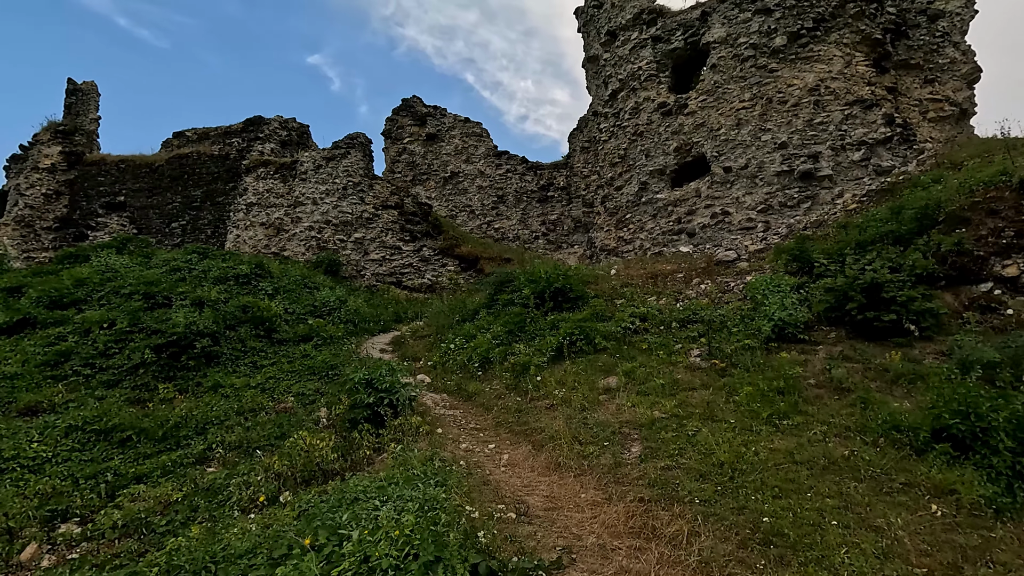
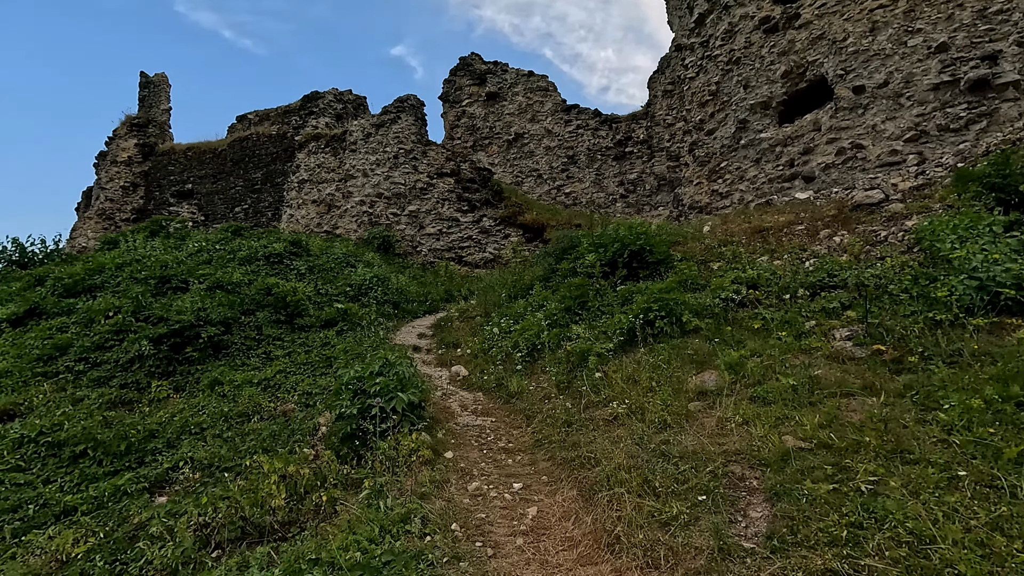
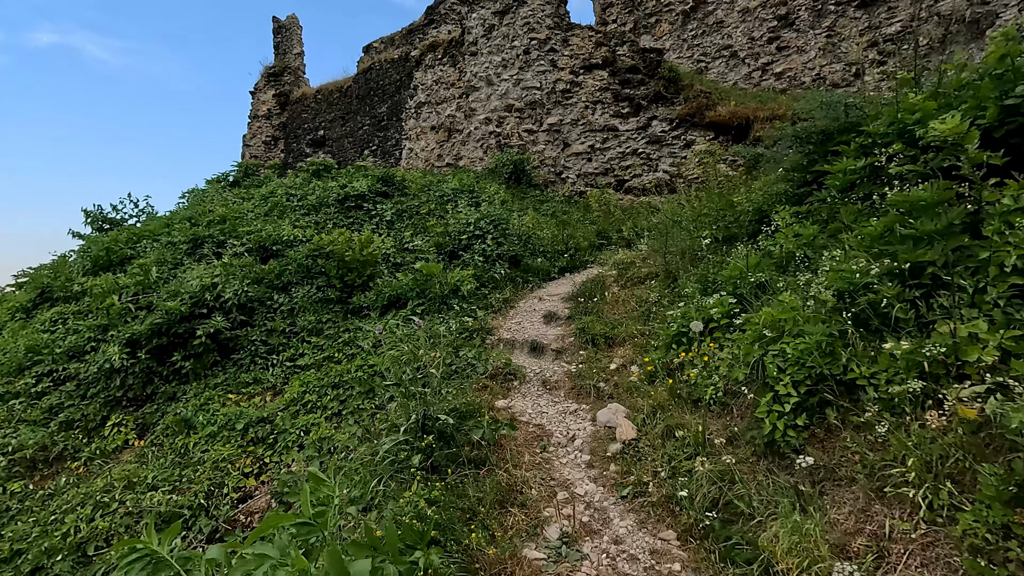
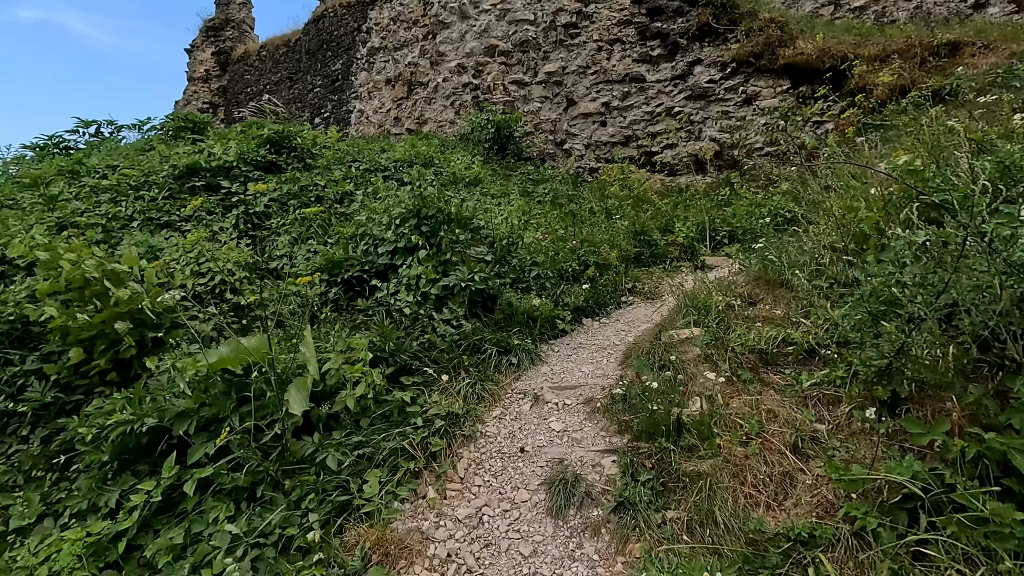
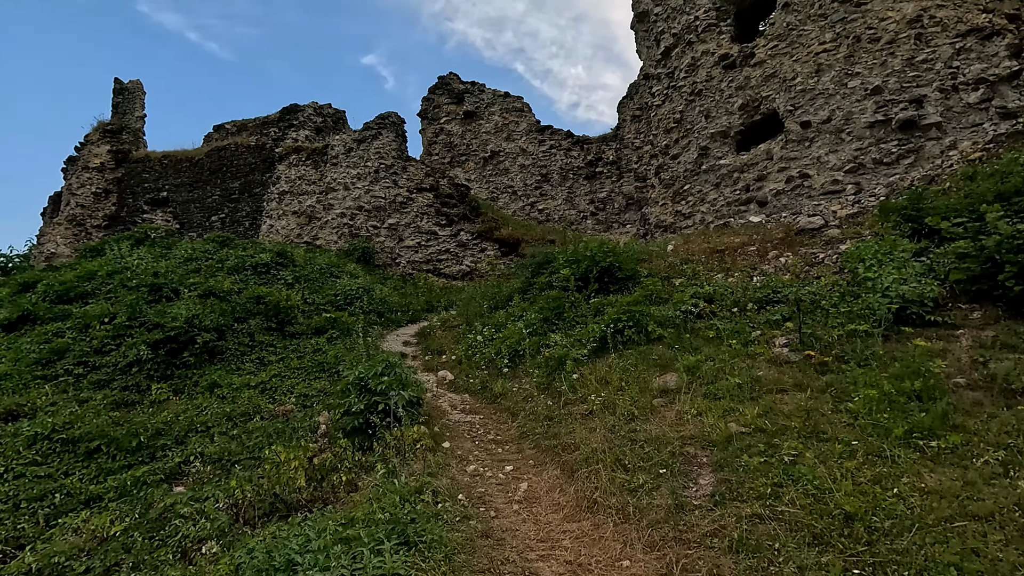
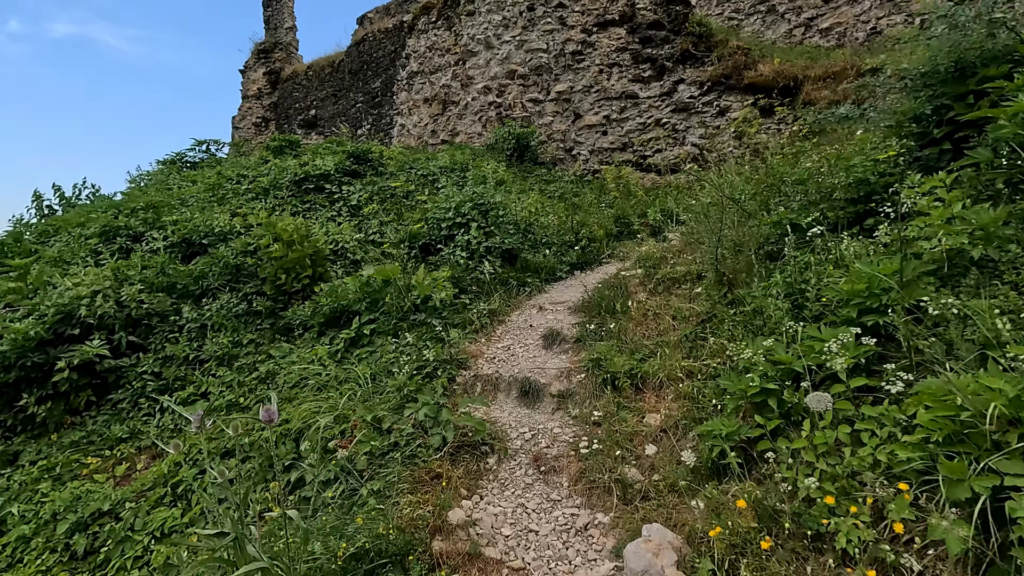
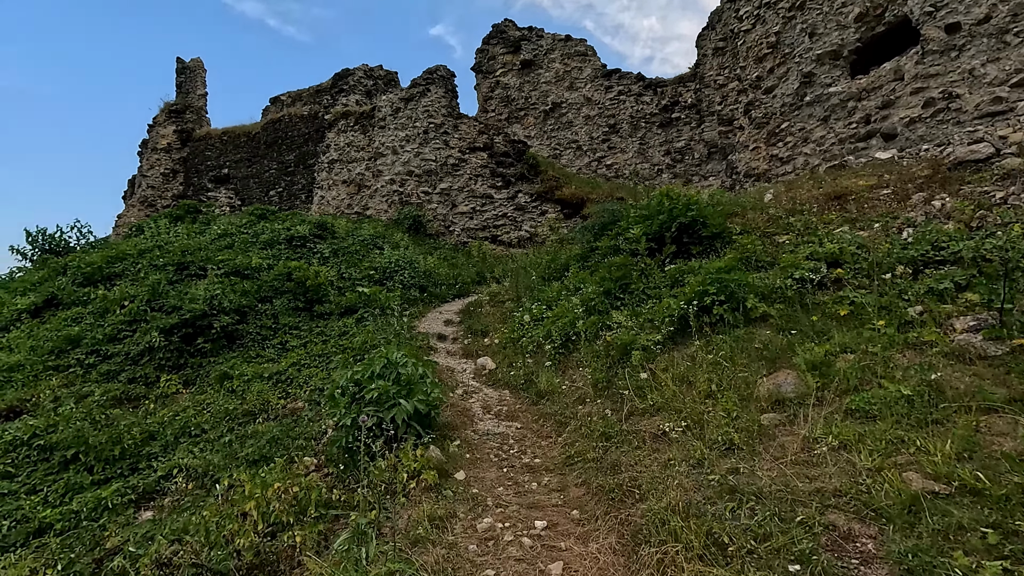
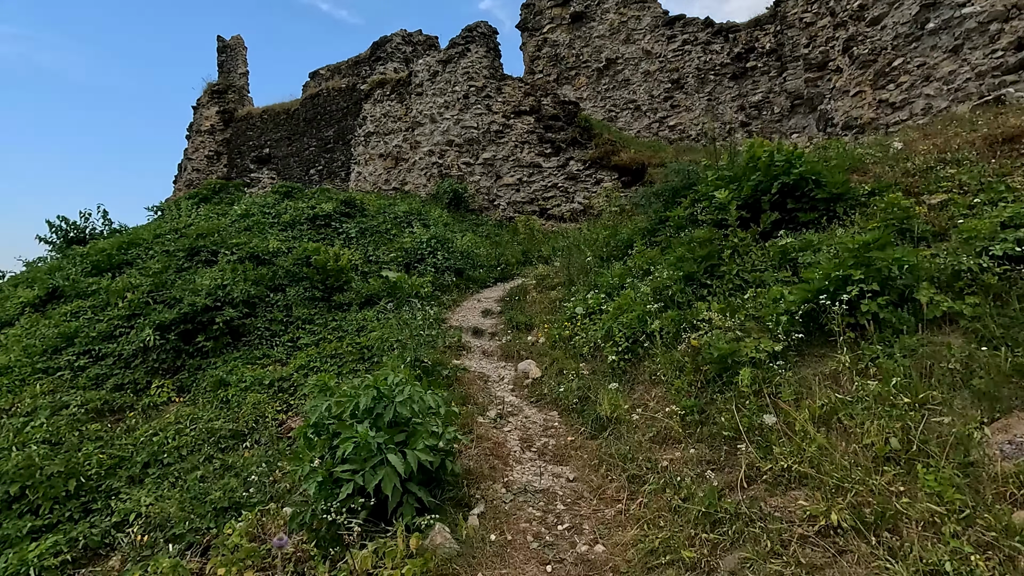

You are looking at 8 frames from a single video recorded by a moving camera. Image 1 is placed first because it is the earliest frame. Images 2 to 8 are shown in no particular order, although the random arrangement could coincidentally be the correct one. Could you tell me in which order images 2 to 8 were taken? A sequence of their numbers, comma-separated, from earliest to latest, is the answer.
5, 2, 7, 8, 3, 6, 4
